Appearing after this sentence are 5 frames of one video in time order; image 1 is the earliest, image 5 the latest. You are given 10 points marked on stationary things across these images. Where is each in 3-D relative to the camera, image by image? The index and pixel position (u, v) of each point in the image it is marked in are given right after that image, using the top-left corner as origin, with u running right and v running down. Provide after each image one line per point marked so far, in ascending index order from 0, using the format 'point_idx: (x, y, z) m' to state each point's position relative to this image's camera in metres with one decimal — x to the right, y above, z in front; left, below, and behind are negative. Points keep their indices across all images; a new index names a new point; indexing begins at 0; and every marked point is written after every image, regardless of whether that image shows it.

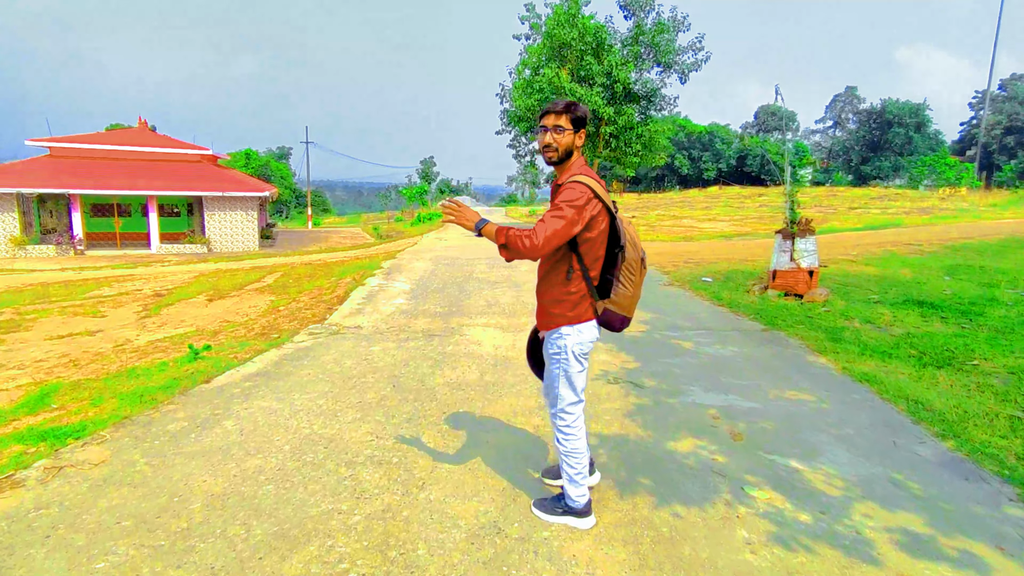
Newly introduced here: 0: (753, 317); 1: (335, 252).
0: (+2.9, -0.3, +6.7) m
1: (-6.1, +1.3, +19.2) m
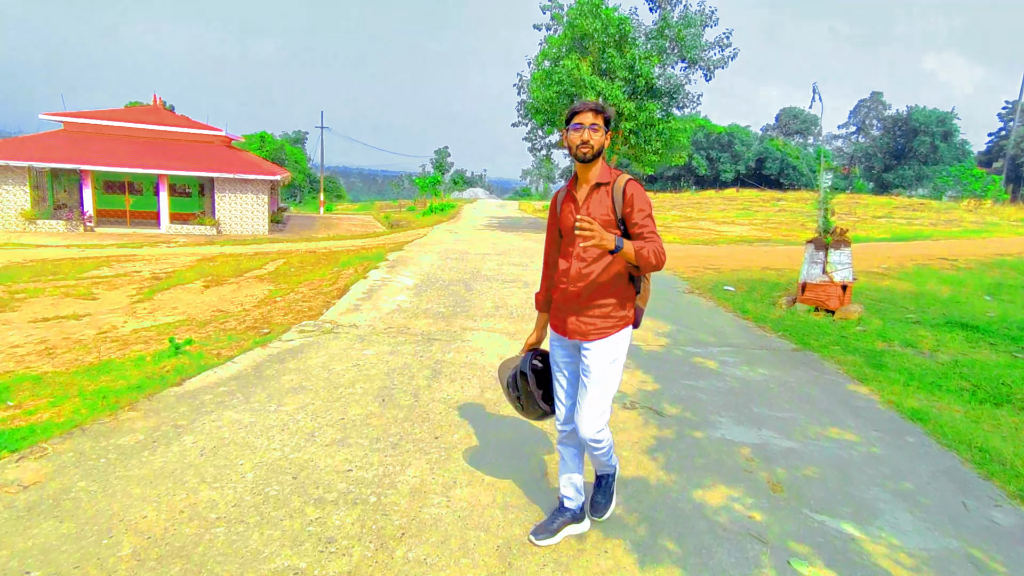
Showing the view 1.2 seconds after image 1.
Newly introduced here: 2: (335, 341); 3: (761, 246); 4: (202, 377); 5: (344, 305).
0: (+3.0, -0.5, +6.2) m
1: (-5.7, +1.6, +18.8) m
2: (-1.7, -0.5, +5.3) m
3: (+7.0, +1.2, +15.8) m
4: (-2.4, -0.7, +4.3) m
5: (-2.0, -0.2, +6.7) m
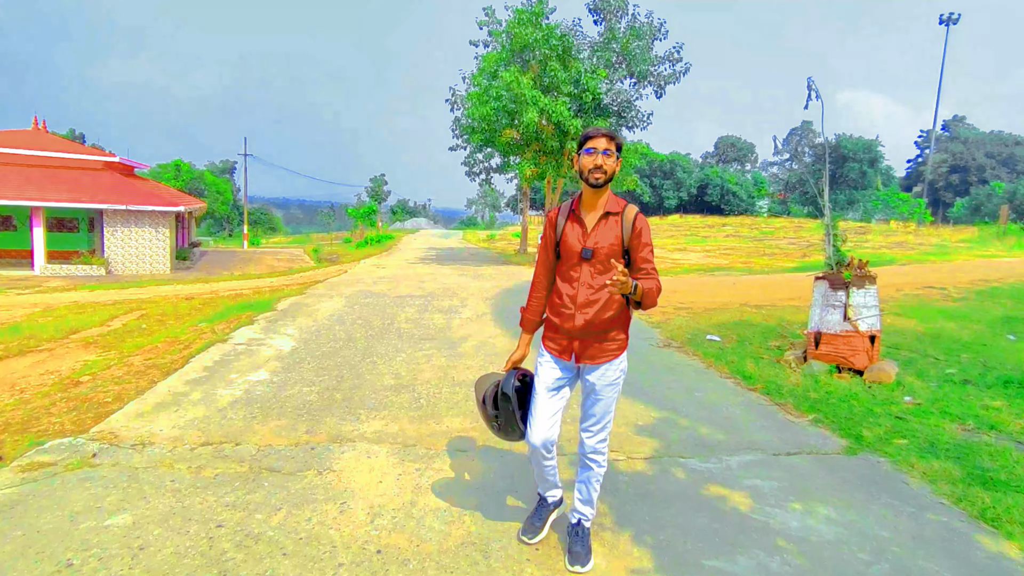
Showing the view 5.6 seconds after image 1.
0: (+2.3, -1.0, +4.2) m
1: (-7.6, +0.3, +16.0) m
2: (-2.3, -1.1, +2.9) m
3: (+5.4, +0.3, +14.2) m
4: (-2.9, -1.2, +1.8) m
5: (-2.8, -0.9, +4.3) m
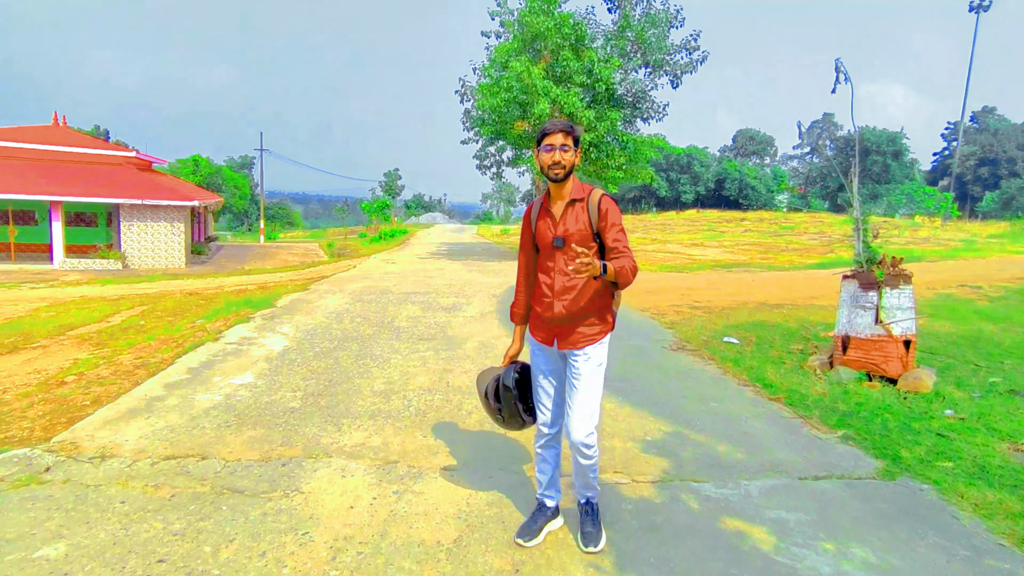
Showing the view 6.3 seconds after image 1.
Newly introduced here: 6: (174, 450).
0: (+2.3, -1.0, +3.8) m
1: (-7.3, +0.4, +15.9) m
2: (-2.3, -1.1, +2.6) m
3: (+5.6, +0.4, +13.7) m
4: (-3.0, -1.2, +1.5) m
5: (-2.8, -0.8, +4.1) m
6: (-2.0, -1.0, +3.4) m
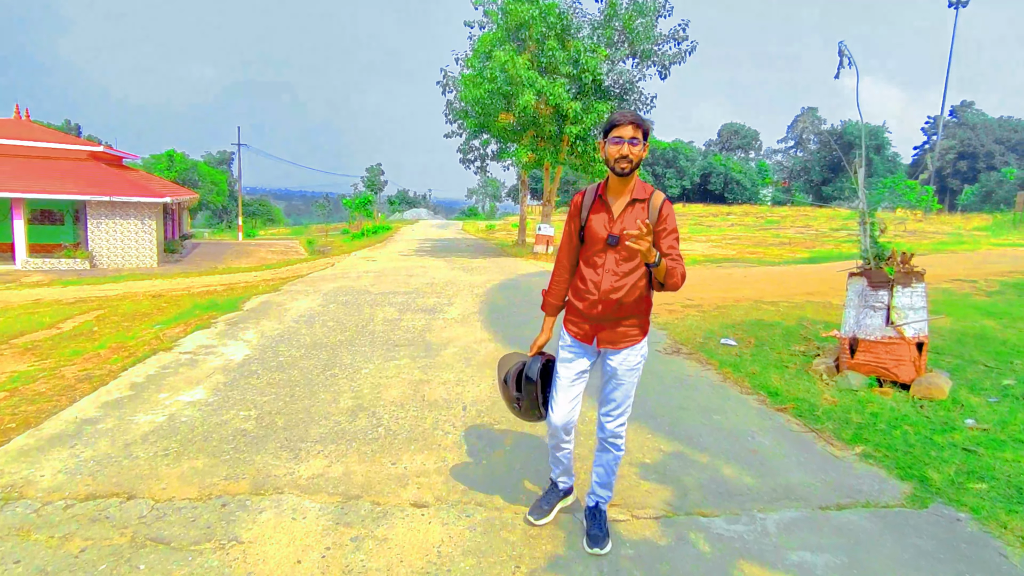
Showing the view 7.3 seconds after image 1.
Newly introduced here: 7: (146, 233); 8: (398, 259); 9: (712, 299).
0: (+2.1, -1.0, +3.4) m
1: (-7.7, +0.4, +15.3) m
2: (-2.4, -1.1, +2.1) m
3: (+5.3, +0.5, +13.4) m
4: (-3.0, -1.3, +1.0) m
5: (-2.9, -0.9, +3.5) m
6: (-2.1, -1.0, +2.9) m
7: (-13.3, +2.0, +20.0) m
8: (-3.3, +0.8, +16.2) m
9: (+3.1, -0.2, +8.6) m
